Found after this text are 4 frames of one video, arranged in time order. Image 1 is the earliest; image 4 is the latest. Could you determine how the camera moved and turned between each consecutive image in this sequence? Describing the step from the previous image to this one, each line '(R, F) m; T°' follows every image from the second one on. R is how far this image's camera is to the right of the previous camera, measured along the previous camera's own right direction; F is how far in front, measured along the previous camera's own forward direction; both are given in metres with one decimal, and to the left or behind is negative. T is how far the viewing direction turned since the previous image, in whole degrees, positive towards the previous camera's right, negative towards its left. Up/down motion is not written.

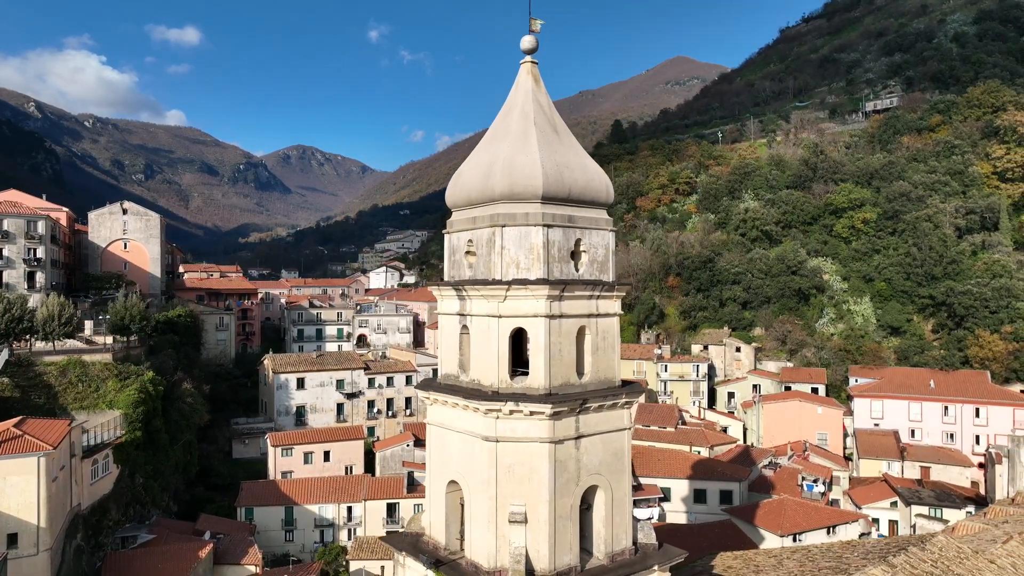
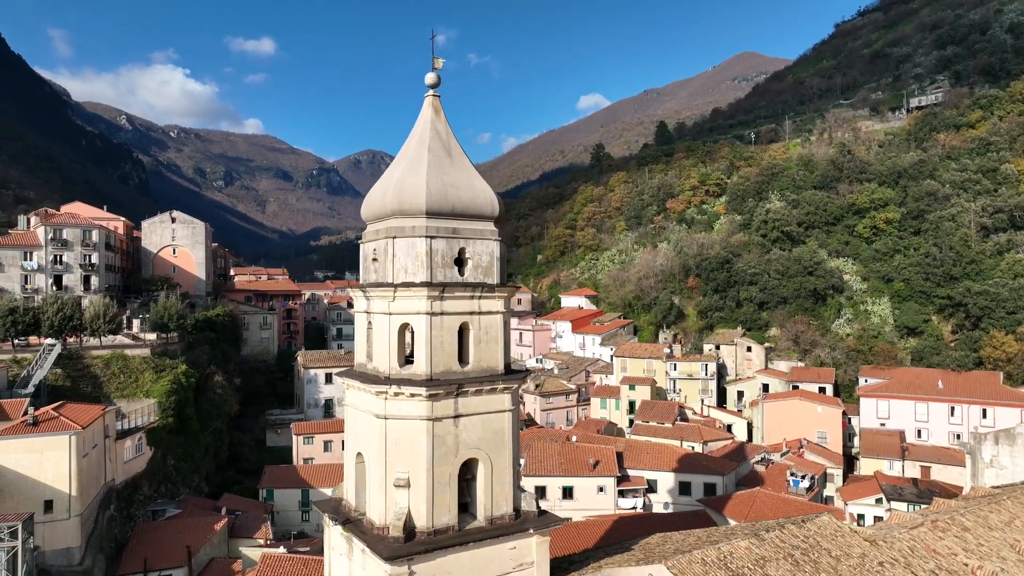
(+2.5, -1.4) m; -5°
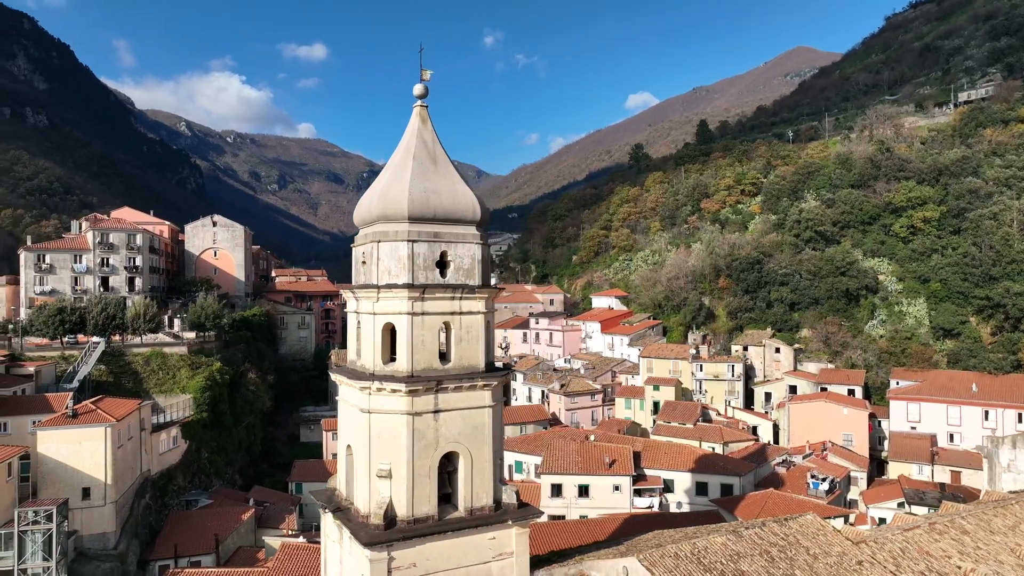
(+1.0, -0.4) m; -4°
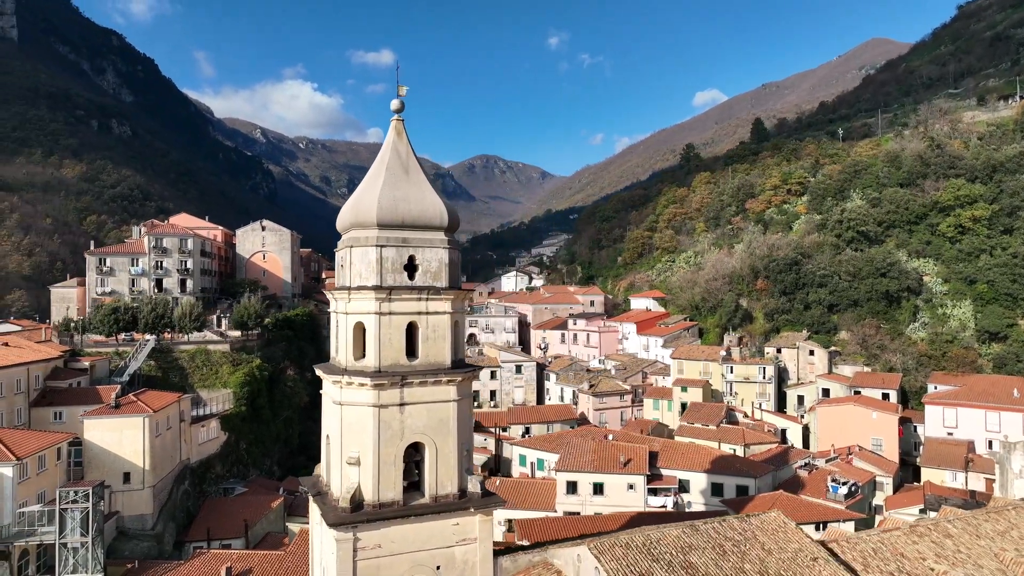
(+1.7, -0.6) m; -5°
